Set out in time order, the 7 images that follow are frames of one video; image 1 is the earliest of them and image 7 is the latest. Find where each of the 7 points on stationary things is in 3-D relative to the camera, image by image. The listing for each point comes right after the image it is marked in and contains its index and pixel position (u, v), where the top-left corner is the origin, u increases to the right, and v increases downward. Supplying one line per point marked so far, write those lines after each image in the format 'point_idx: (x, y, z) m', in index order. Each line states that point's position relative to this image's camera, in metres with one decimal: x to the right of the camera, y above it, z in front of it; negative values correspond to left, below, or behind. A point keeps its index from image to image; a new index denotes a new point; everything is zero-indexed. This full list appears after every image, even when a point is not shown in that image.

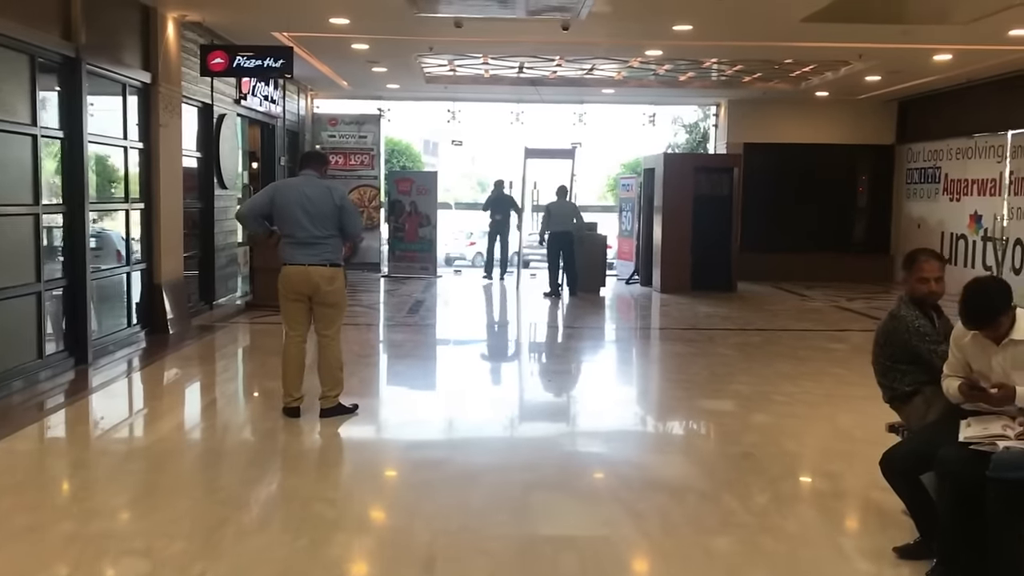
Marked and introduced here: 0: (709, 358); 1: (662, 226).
0: (+1.4, -0.5, +6.9) m
1: (+1.9, +0.8, +11.9) m
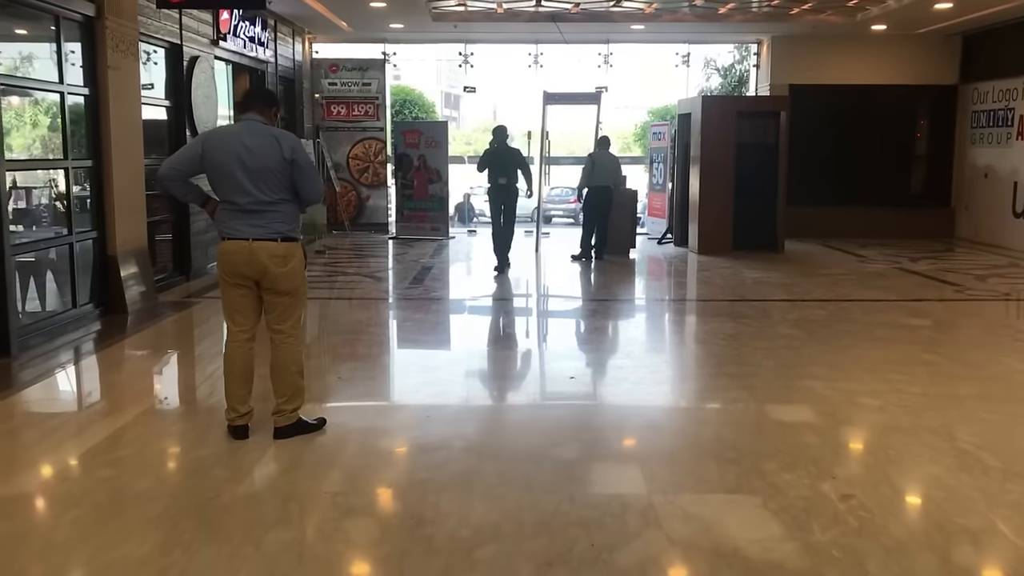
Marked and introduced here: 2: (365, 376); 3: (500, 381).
0: (+1.5, -0.3, +5.7) m
1: (+2.1, +1.2, +10.6) m
2: (-0.8, -0.5, +5.3) m
3: (-0.1, -0.4, +5.0) m
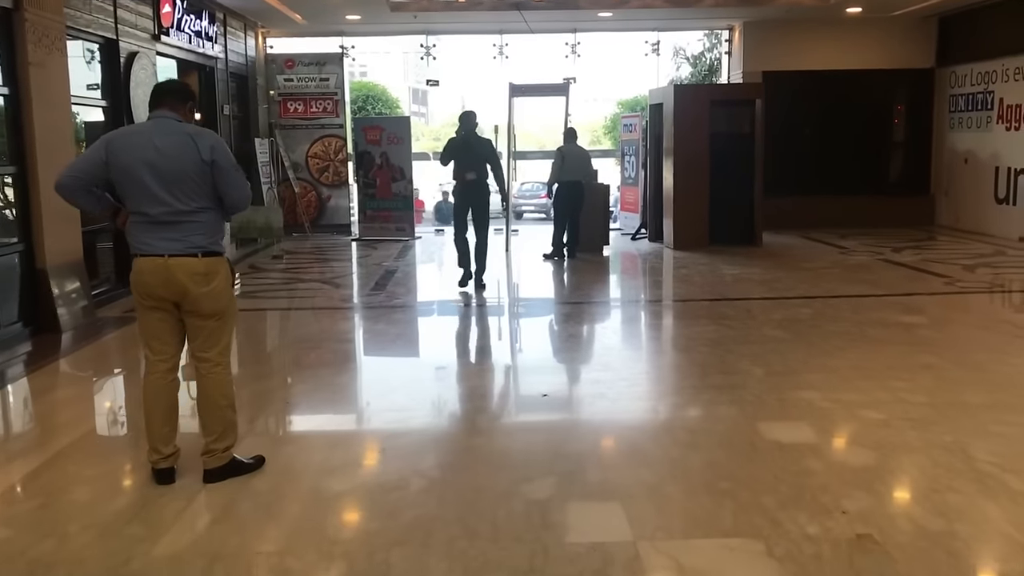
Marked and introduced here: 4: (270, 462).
0: (+1.3, -0.3, +5.3) m
1: (+1.7, +1.3, +10.2) m
2: (-1.0, -0.5, +4.8) m
3: (-0.2, -0.5, +4.5) m
4: (-0.9, -0.6, +3.5) m
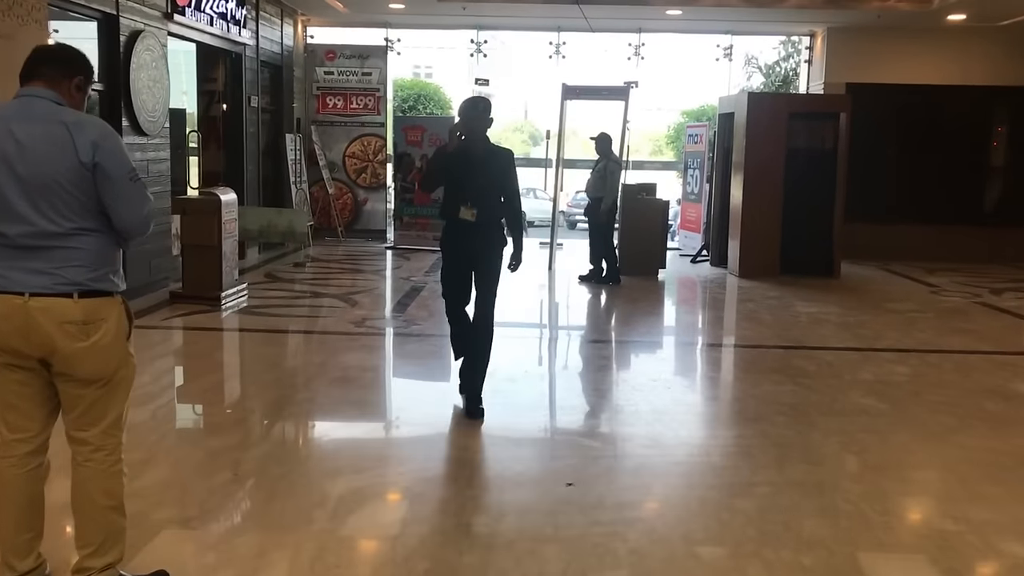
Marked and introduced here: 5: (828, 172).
0: (+1.5, -0.6, +4.2) m
1: (+2.2, +0.9, +9.1) m
2: (-0.9, -0.7, +3.9) m
3: (-0.1, -0.7, +3.6) m
4: (-0.9, -0.8, +2.6) m
5: (+3.1, +1.1, +9.3) m
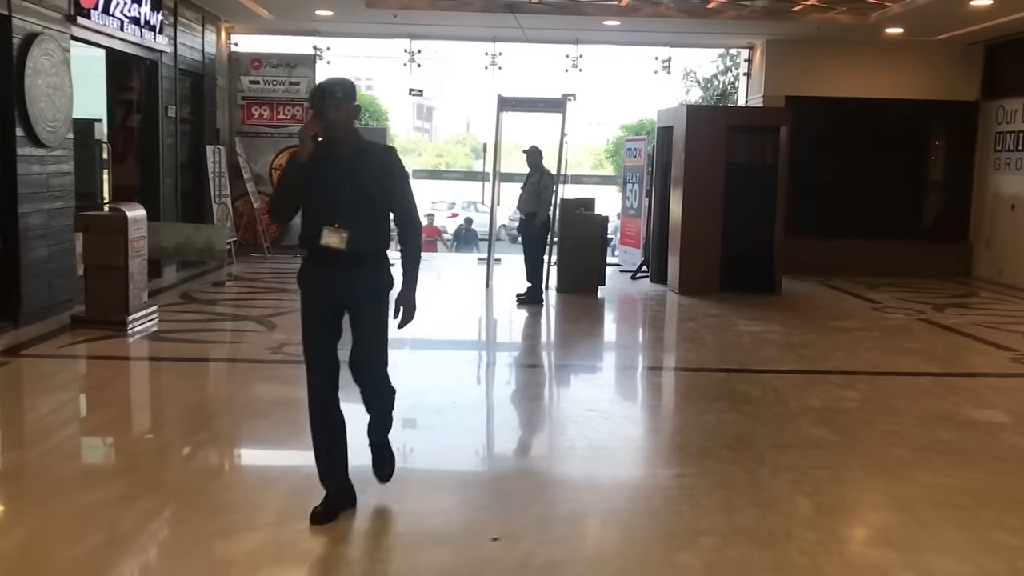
0: (+1.1, -0.7, +3.9) m
1: (+1.6, +0.8, +8.8) m
2: (-1.2, -0.8, +3.4) m
3: (-0.4, -0.8, +3.2) m
4: (-1.1, -0.9, +2.1) m
5: (+2.4, +1.0, +9.1) m
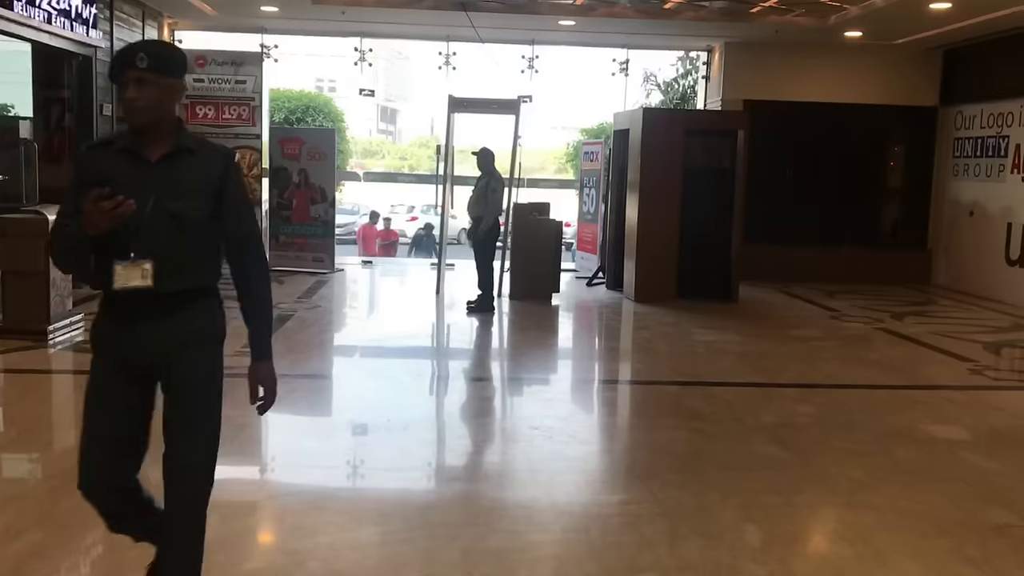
0: (+0.9, -0.7, +3.7) m
1: (+1.1, +0.7, +8.6) m
2: (-1.4, -0.8, +3.1) m
3: (-0.6, -0.8, +2.9) m
4: (-1.3, -0.9, +1.8) m
5: (+2.0, +0.9, +8.9) m
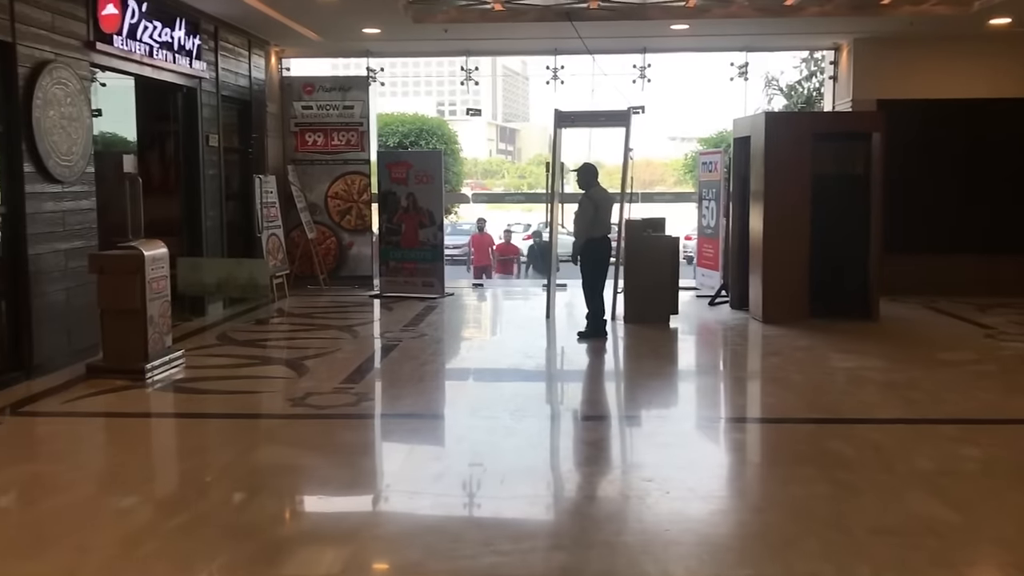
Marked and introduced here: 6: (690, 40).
0: (+1.2, -0.8, +3.1) m
1: (+2.1, +0.6, +8.0) m
2: (-1.1, -1.0, +2.8) m
3: (-0.4, -0.9, +2.5) m
4: (-1.1, -1.0, +1.5) m
5: (+3.0, +0.7, +8.1) m
6: (+1.8, +2.5, +9.8) m
